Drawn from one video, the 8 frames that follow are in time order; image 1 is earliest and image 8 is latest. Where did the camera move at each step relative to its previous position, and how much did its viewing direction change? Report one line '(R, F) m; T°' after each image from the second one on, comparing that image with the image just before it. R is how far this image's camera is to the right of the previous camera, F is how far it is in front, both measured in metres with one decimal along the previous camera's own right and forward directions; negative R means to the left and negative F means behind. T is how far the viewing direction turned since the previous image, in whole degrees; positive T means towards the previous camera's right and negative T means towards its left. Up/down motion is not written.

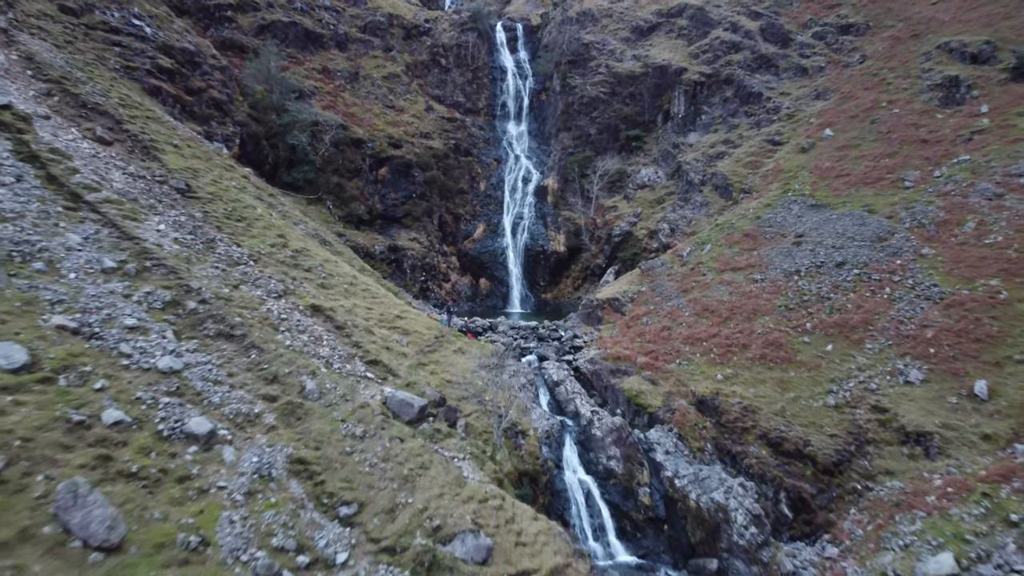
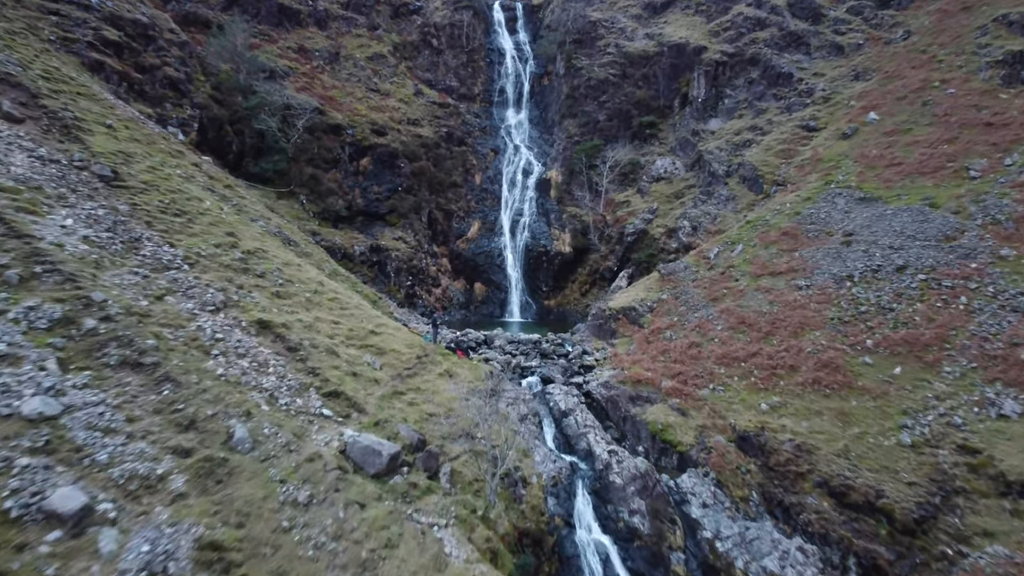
(0.0, +4.0) m; 0°
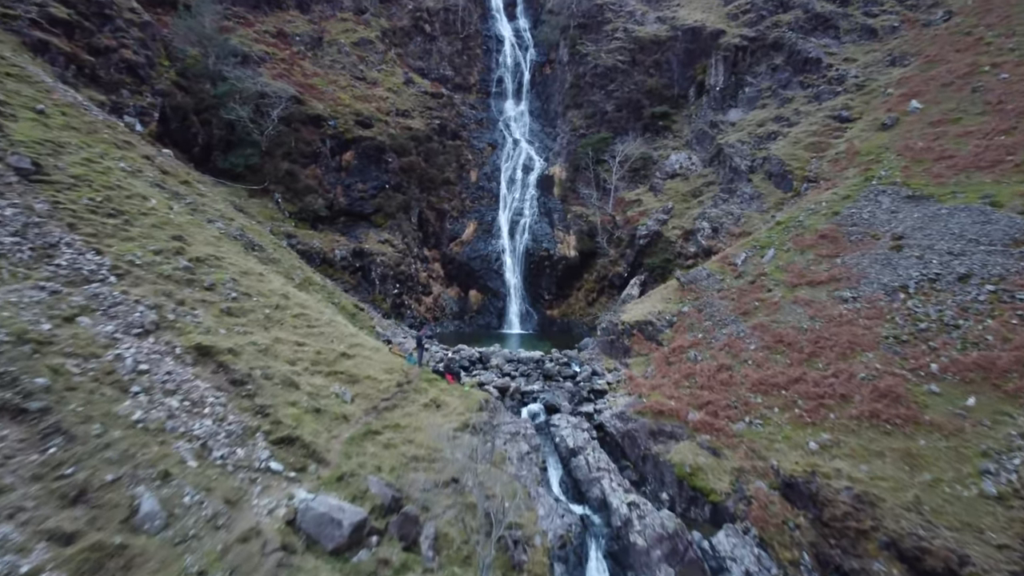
(0.0, +3.0) m; 0°
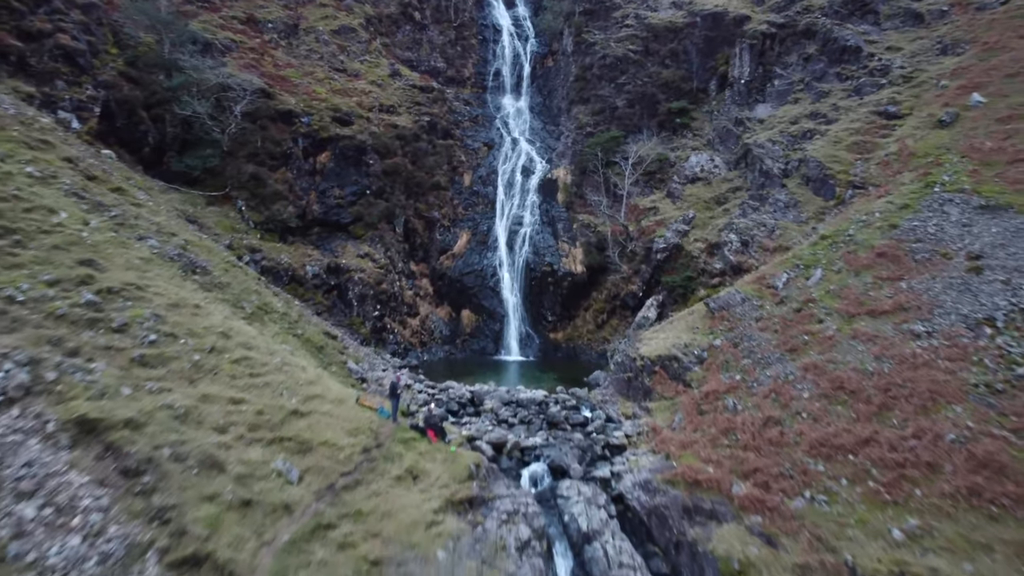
(0.0, +3.4) m; 0°
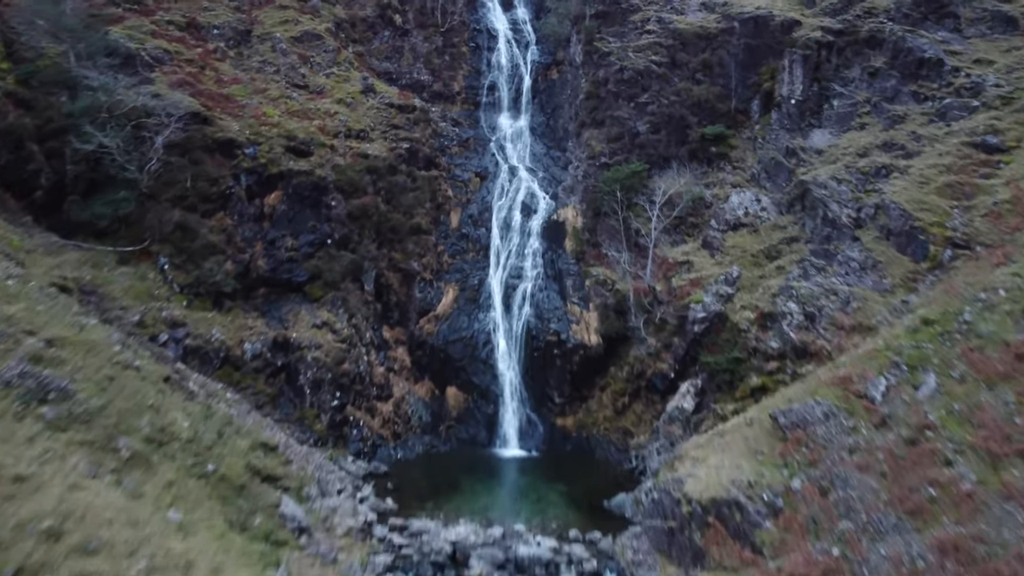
(+0.1, +4.9) m; 0°
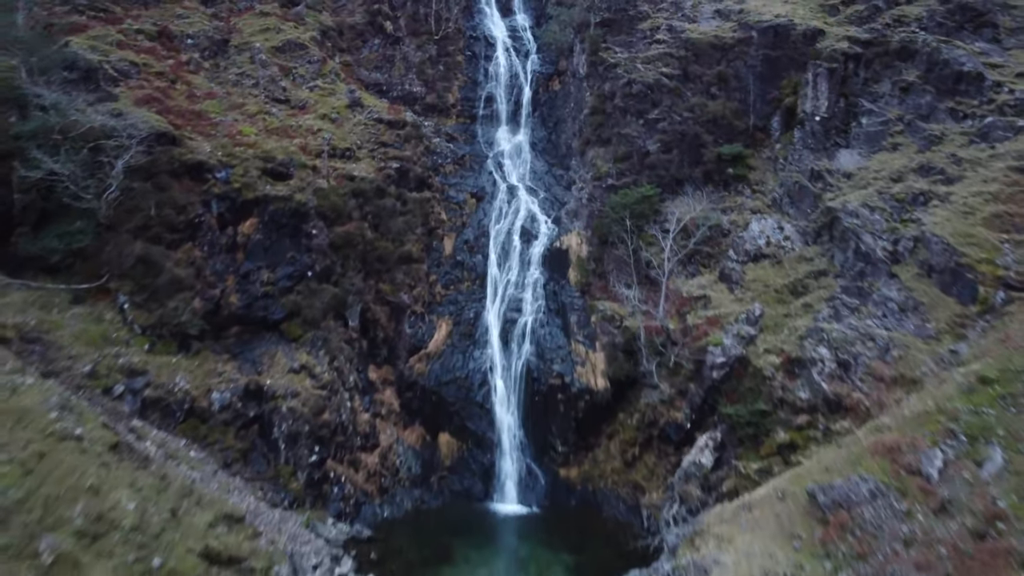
(0.0, +1.8) m; 0°
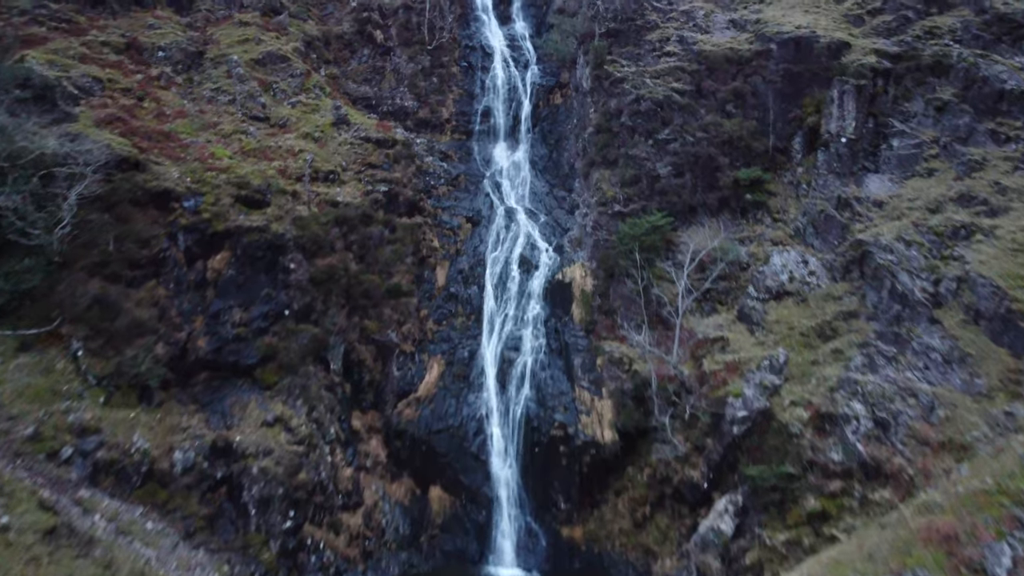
(0.0, +1.6) m; 0°
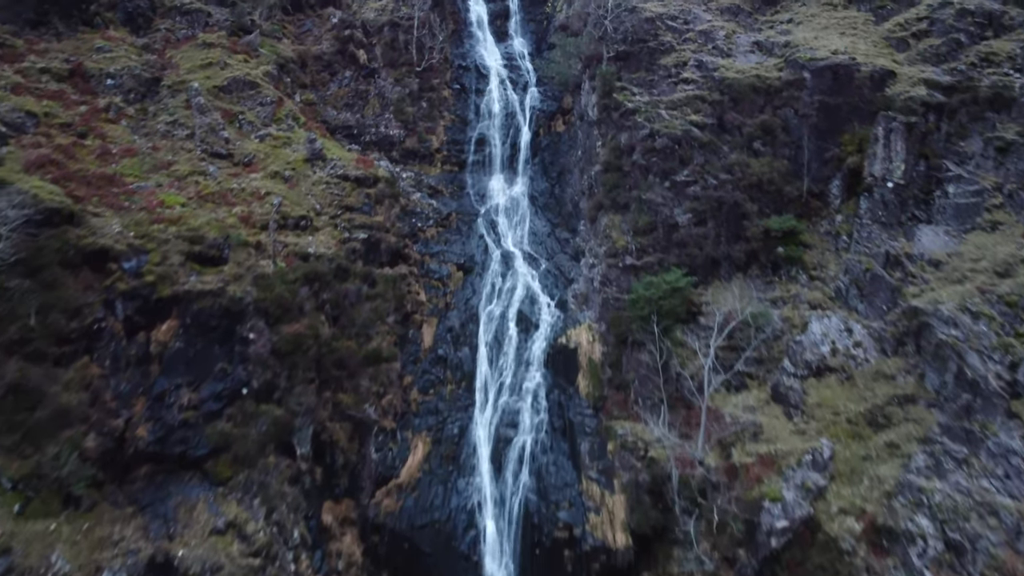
(0.0, +2.3) m; 0°
